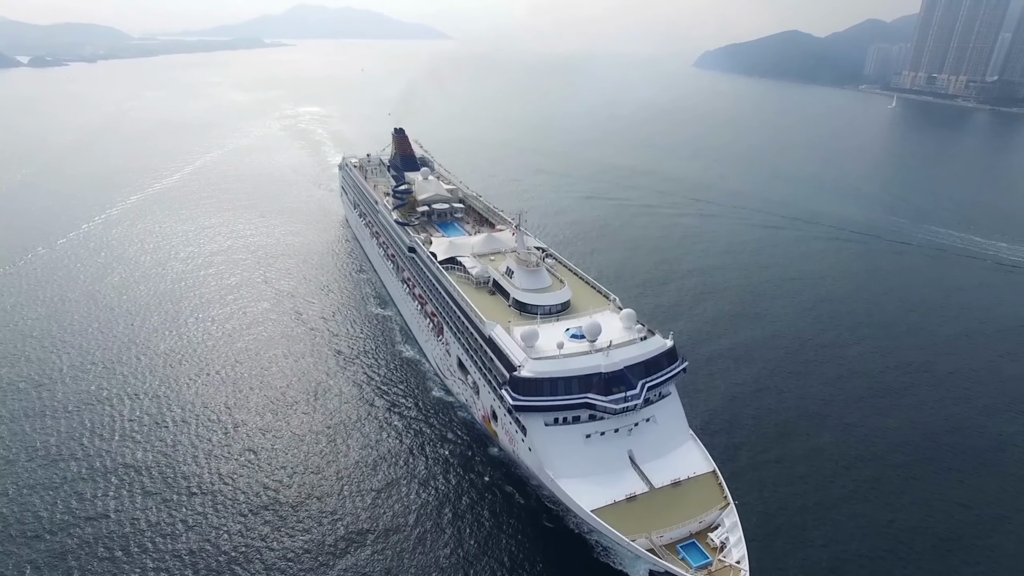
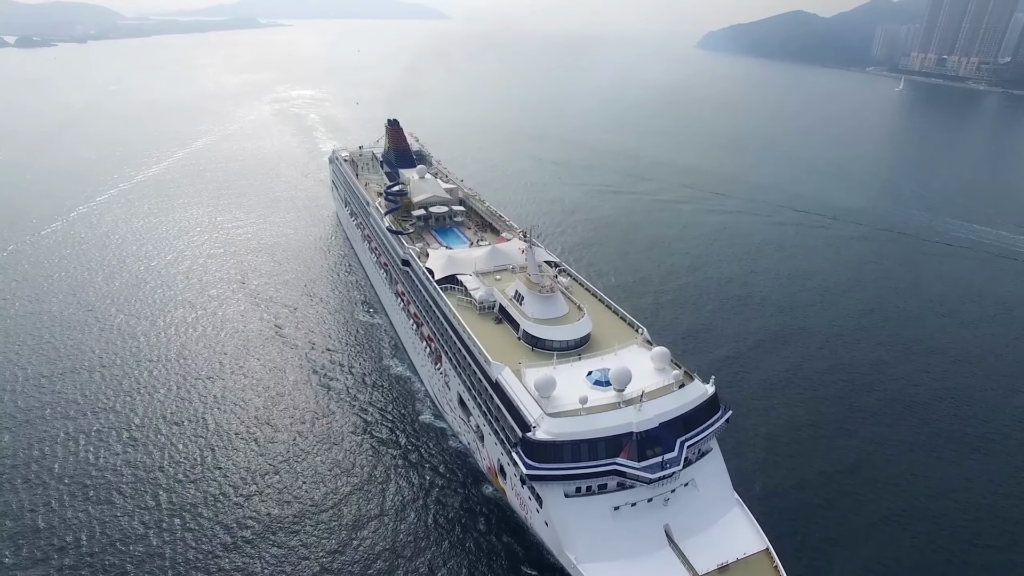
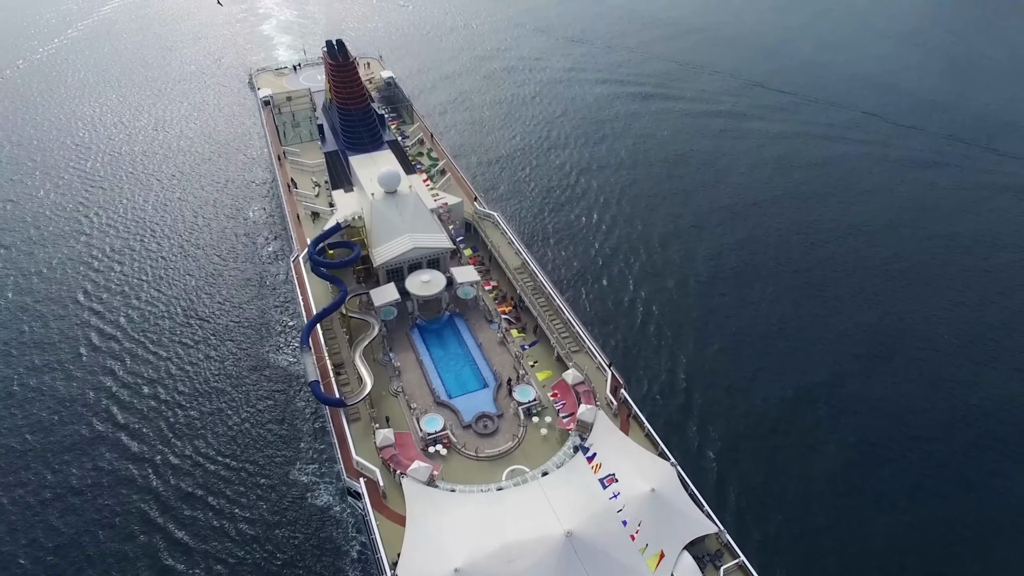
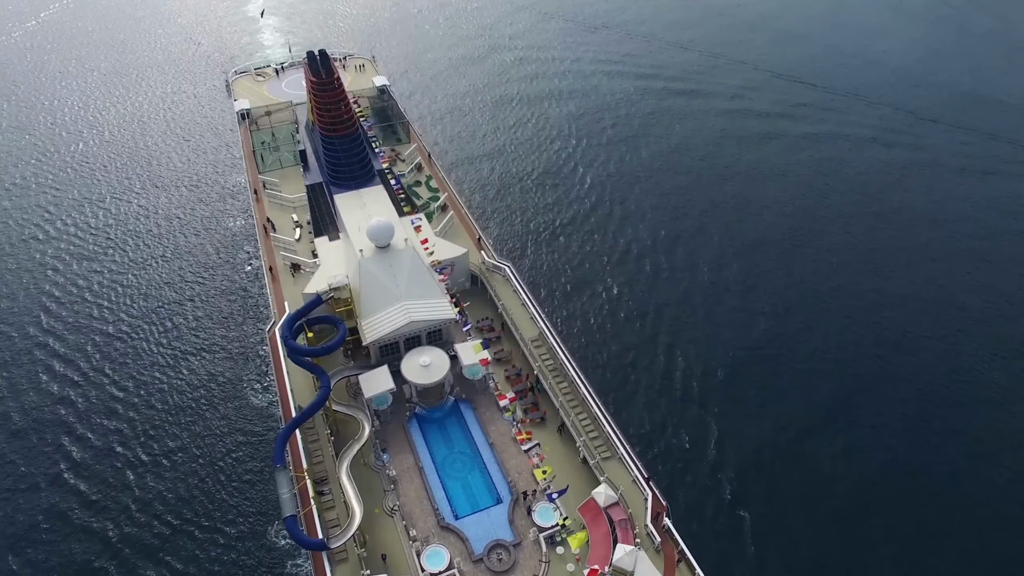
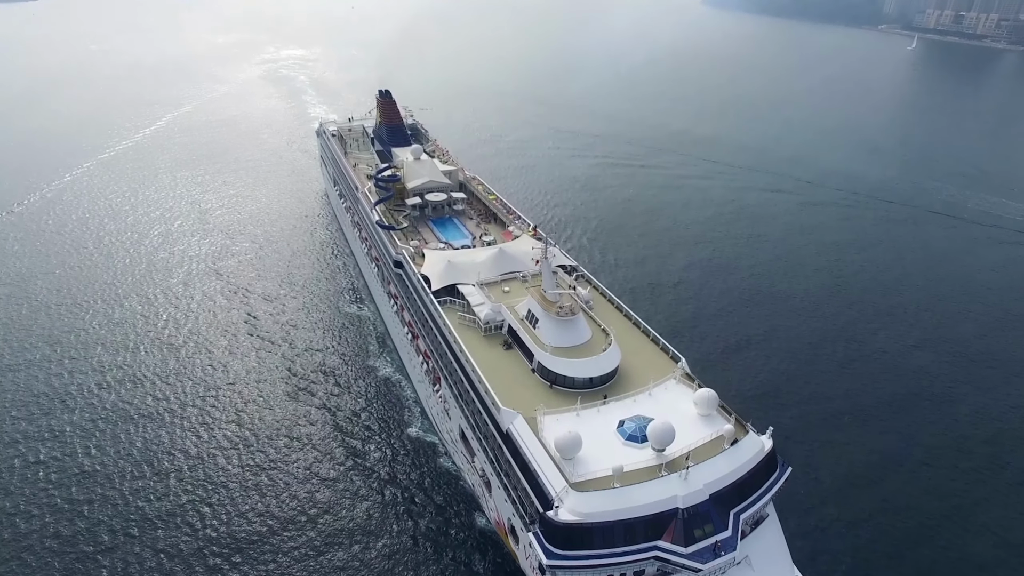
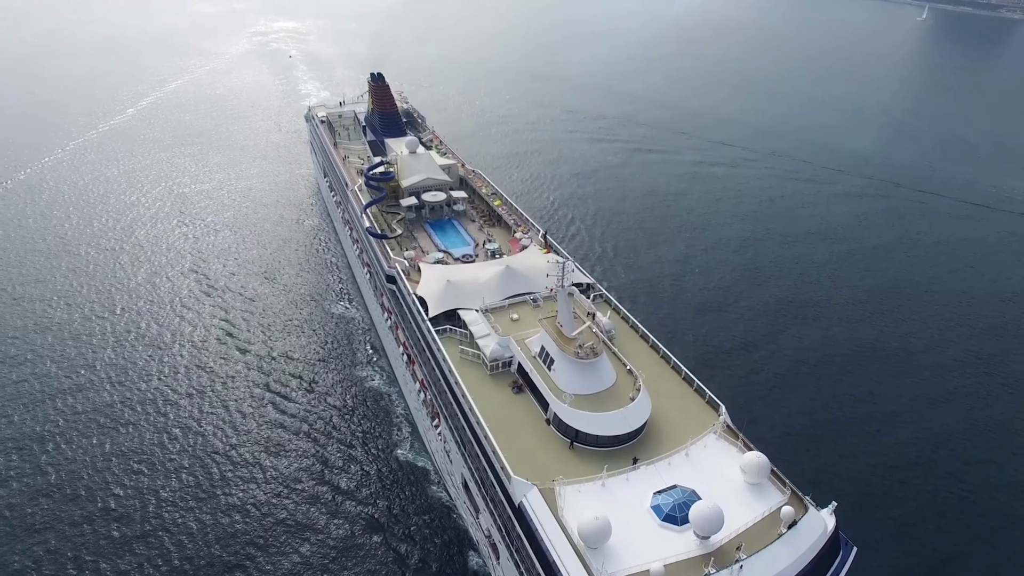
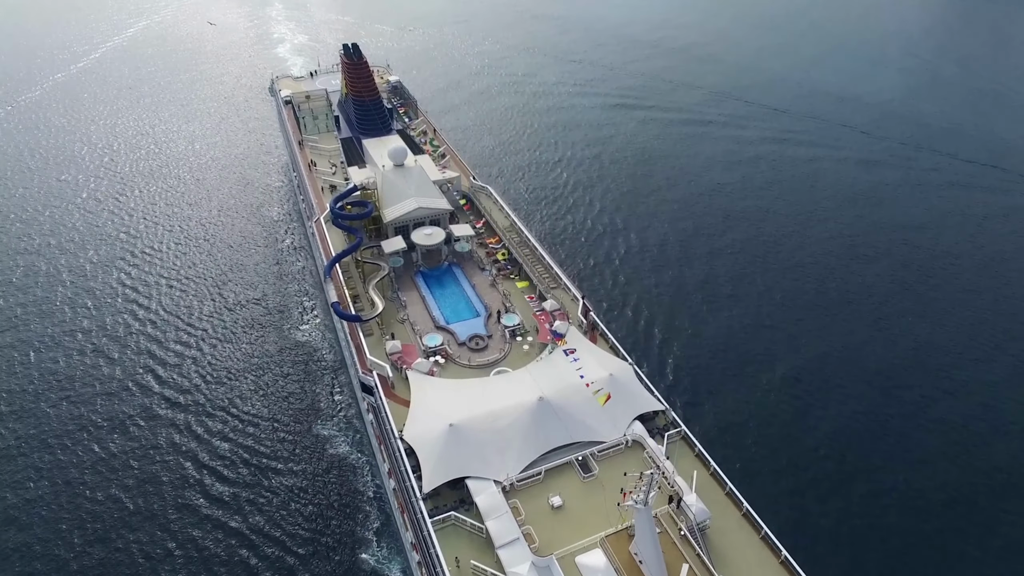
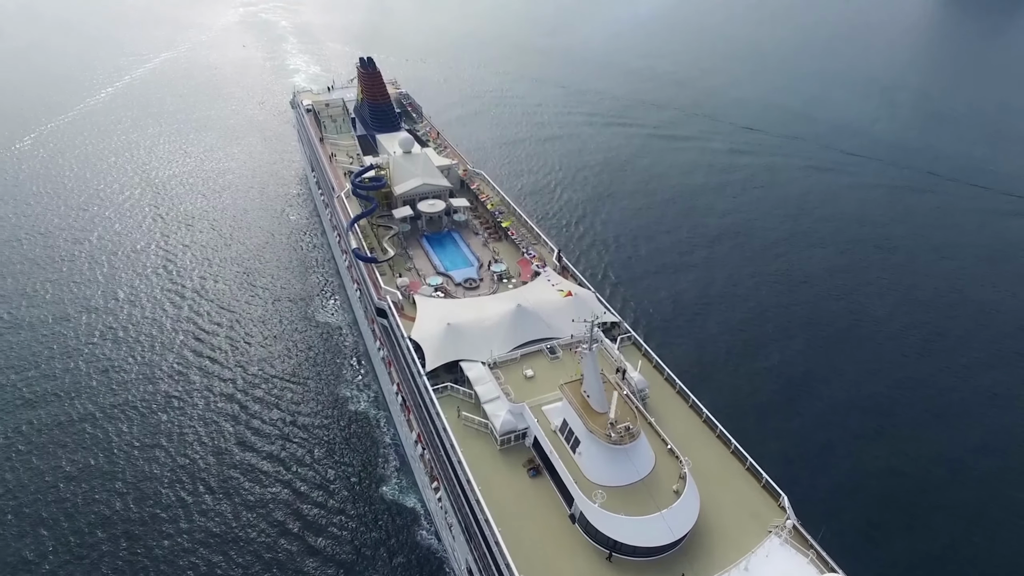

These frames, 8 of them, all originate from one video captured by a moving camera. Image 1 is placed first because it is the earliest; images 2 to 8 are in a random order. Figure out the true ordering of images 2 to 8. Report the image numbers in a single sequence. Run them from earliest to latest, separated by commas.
2, 5, 6, 8, 7, 3, 4
